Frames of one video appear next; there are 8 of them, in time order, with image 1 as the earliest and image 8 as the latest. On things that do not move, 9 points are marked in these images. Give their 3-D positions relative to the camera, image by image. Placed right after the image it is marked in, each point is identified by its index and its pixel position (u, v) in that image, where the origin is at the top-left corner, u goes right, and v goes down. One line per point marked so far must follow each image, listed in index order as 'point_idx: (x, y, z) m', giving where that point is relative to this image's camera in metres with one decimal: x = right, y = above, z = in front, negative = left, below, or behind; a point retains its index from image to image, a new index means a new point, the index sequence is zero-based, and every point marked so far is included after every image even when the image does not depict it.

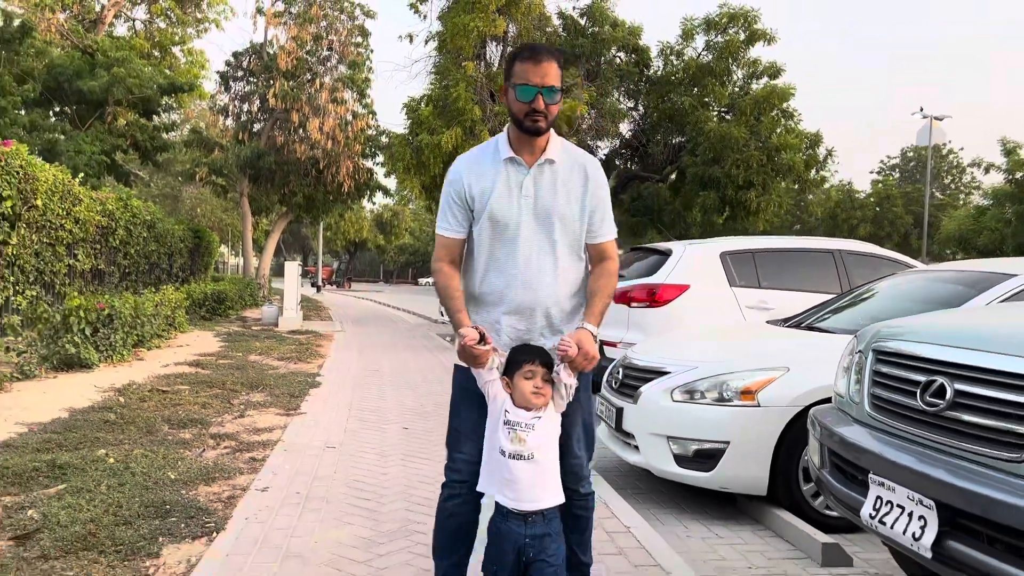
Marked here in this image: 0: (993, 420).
0: (+1.3, -0.3, +2.3) m
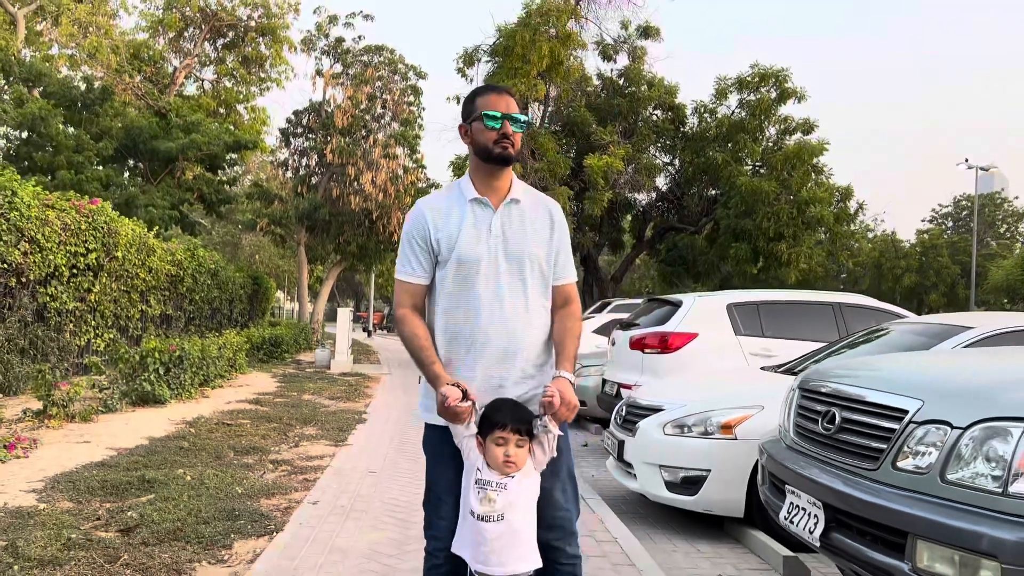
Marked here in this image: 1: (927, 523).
0: (+1.3, -0.5, +3.0) m
1: (+1.3, -0.7, +2.5) m
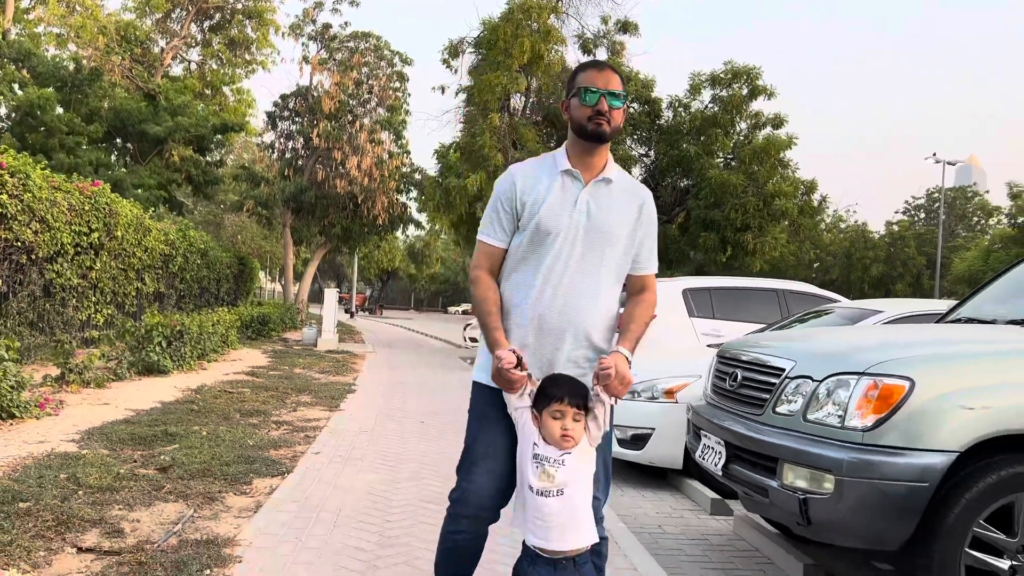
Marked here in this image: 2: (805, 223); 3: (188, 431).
0: (+1.2, -0.5, +3.9) m
1: (+1.1, -0.7, +3.4) m
2: (+6.6, +1.5, +18.6) m
3: (-2.5, -1.1, +6.3) m
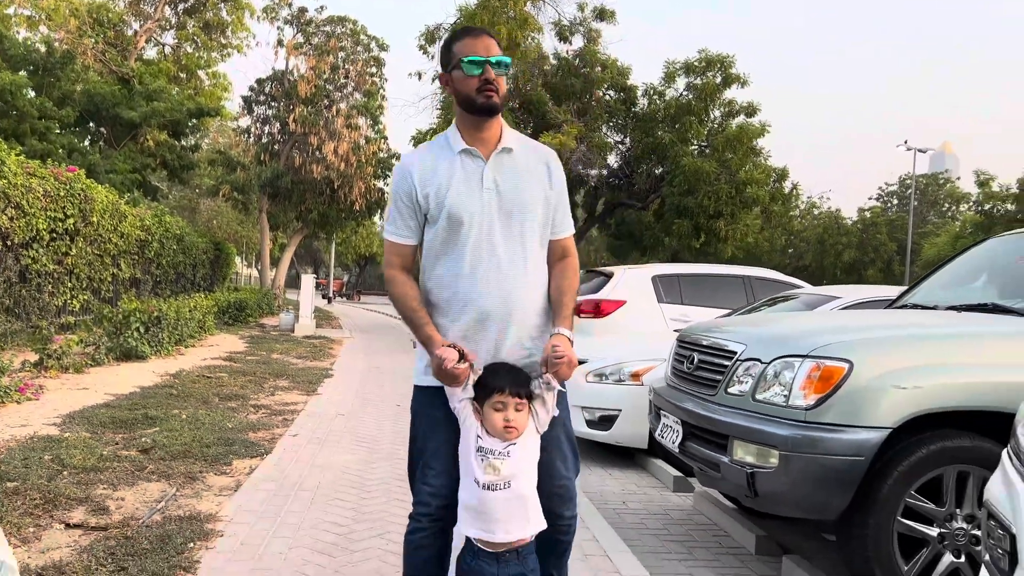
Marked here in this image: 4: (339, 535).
0: (+1.0, -0.4, +4.1) m
1: (+1.0, -0.6, +3.6) m
2: (+6.1, +1.8, +18.9) m
3: (-2.7, -1.0, +6.5) m
4: (-0.8, -1.1, +3.8) m
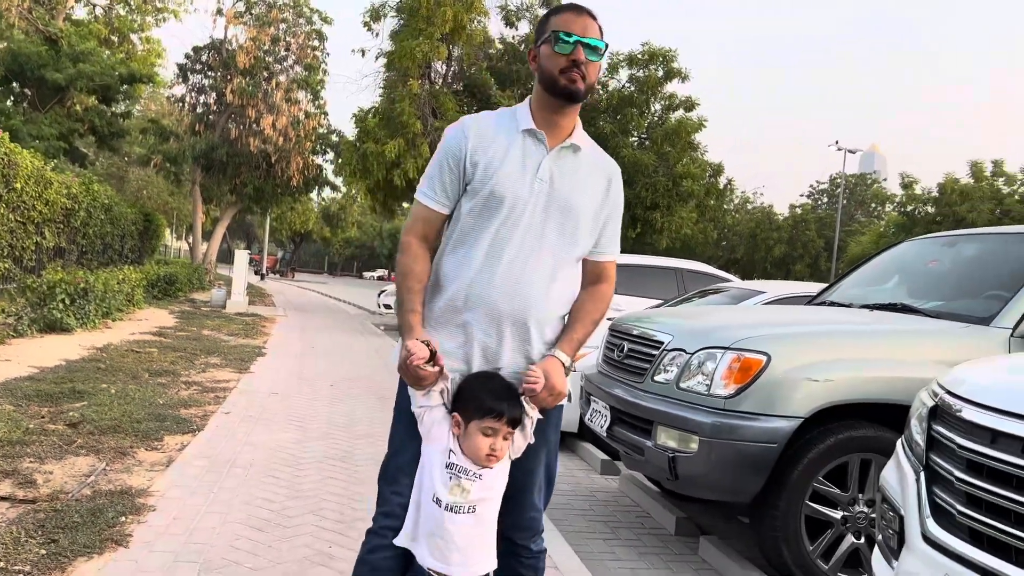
0: (+0.7, -0.4, +4.3) m
1: (+0.7, -0.6, +3.8) m
2: (+4.7, +2.0, +19.4) m
3: (-3.2, -0.8, +6.4) m
4: (-1.1, -1.0, +3.8) m
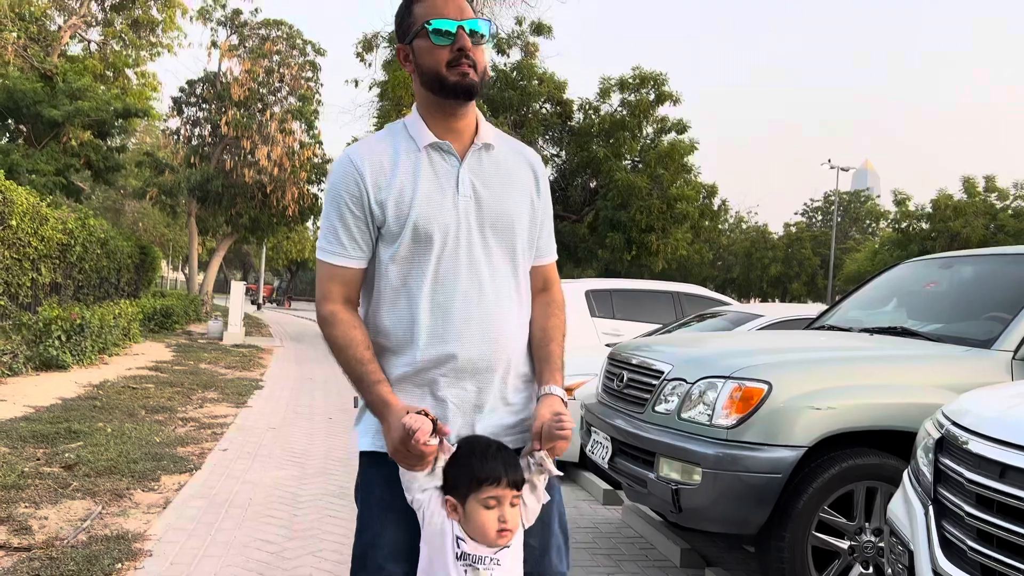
0: (+0.7, -0.5, +4.2) m
1: (+0.7, -0.7, +3.7) m
2: (+4.6, +1.5, +19.5) m
3: (-3.2, -1.1, +6.3) m
4: (-1.1, -1.2, +3.8) m
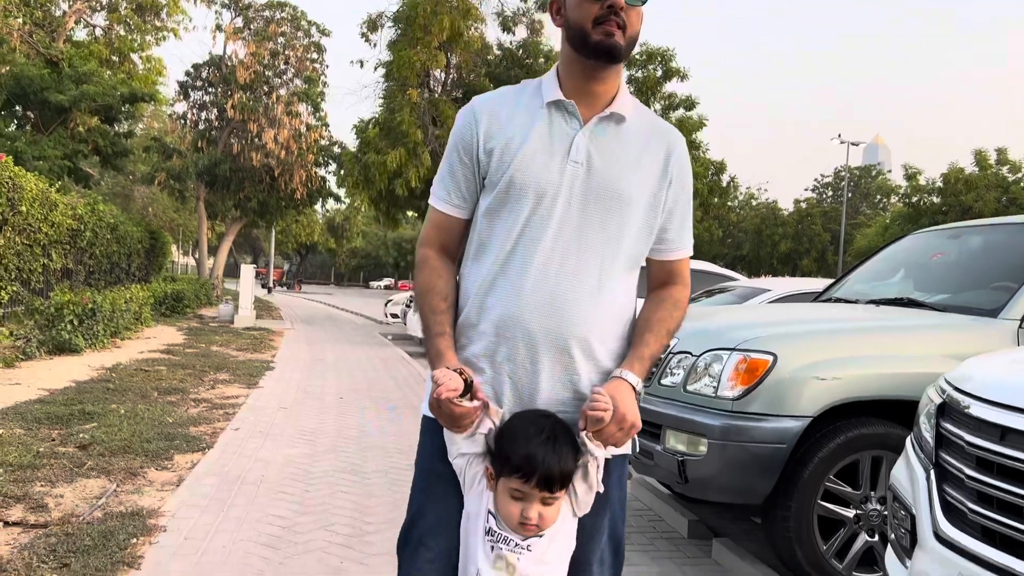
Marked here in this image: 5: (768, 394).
0: (+0.7, -0.4, +4.3) m
1: (+0.7, -0.6, +3.8) m
2: (+4.8, +2.0, +19.4) m
3: (-3.2, -0.9, +6.4) m
4: (-1.1, -1.1, +3.8) m
5: (+1.1, -0.5, +3.5) m
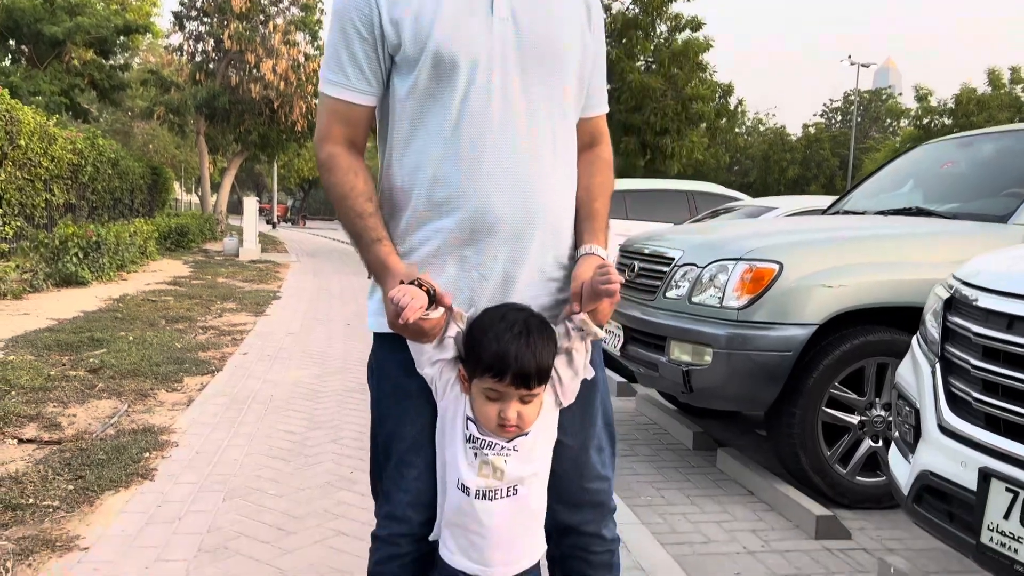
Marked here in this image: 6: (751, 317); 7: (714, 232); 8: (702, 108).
0: (+0.7, +0.1, +4.2) m
1: (+0.8, -0.2, +3.8) m
2: (+4.8, +3.8, +19.1) m
3: (-3.1, -0.4, +6.4) m
4: (-1.0, -0.7, +3.9) m
5: (+1.1, -0.1, +3.5) m
6: (+1.0, -0.1, +3.5) m
7: (+1.0, +0.3, +4.2) m
8: (+4.1, +3.9, +17.9) m
